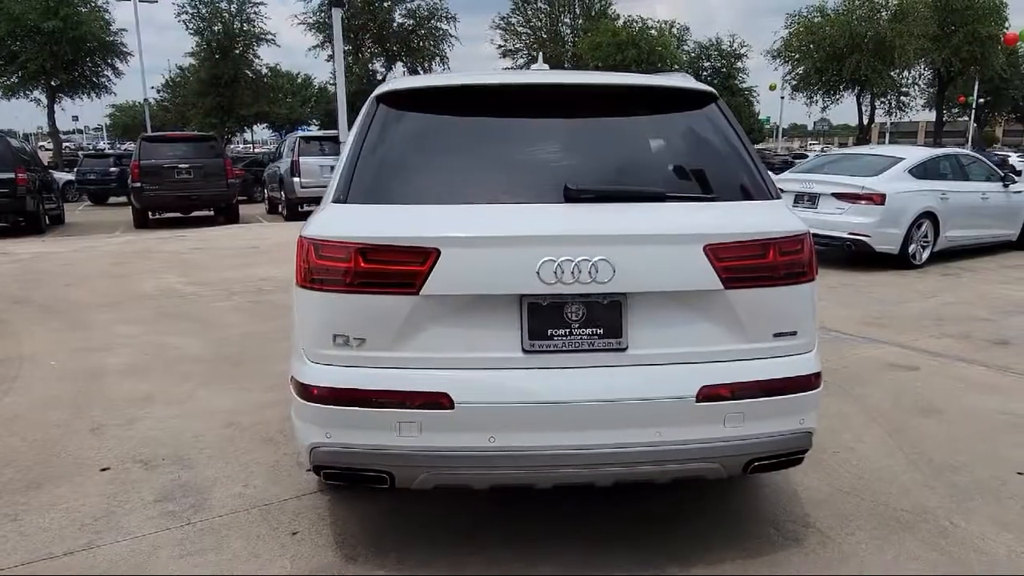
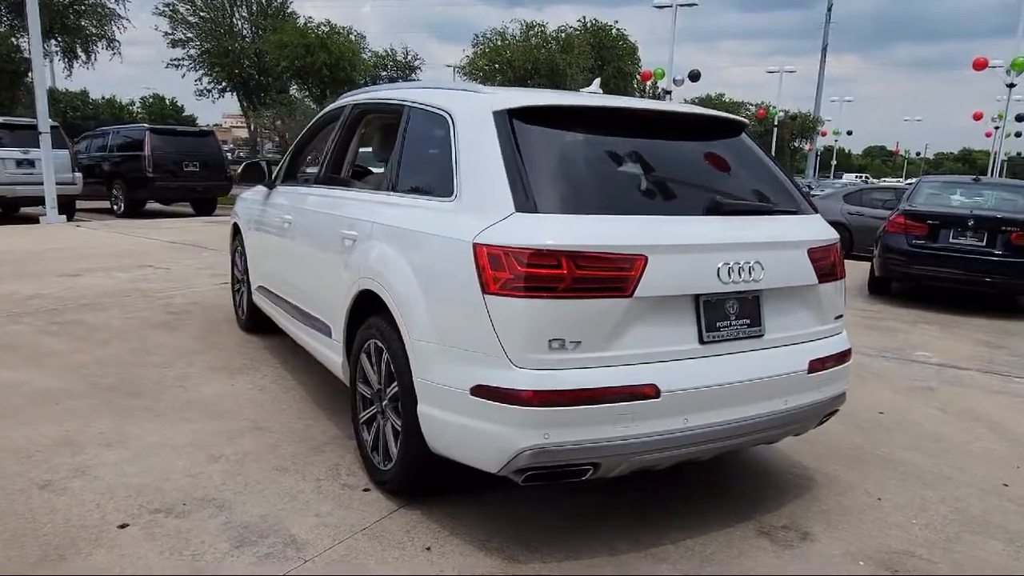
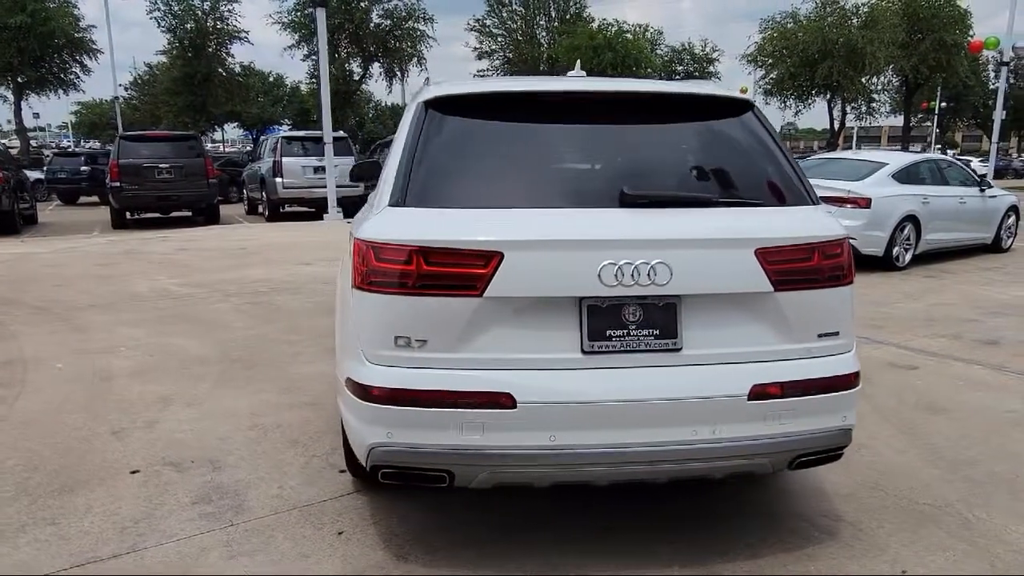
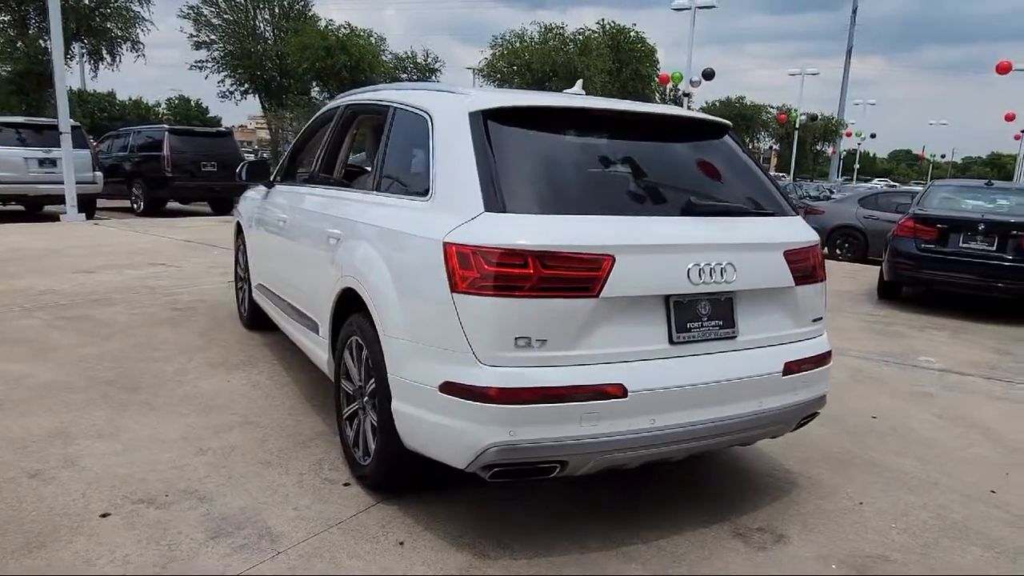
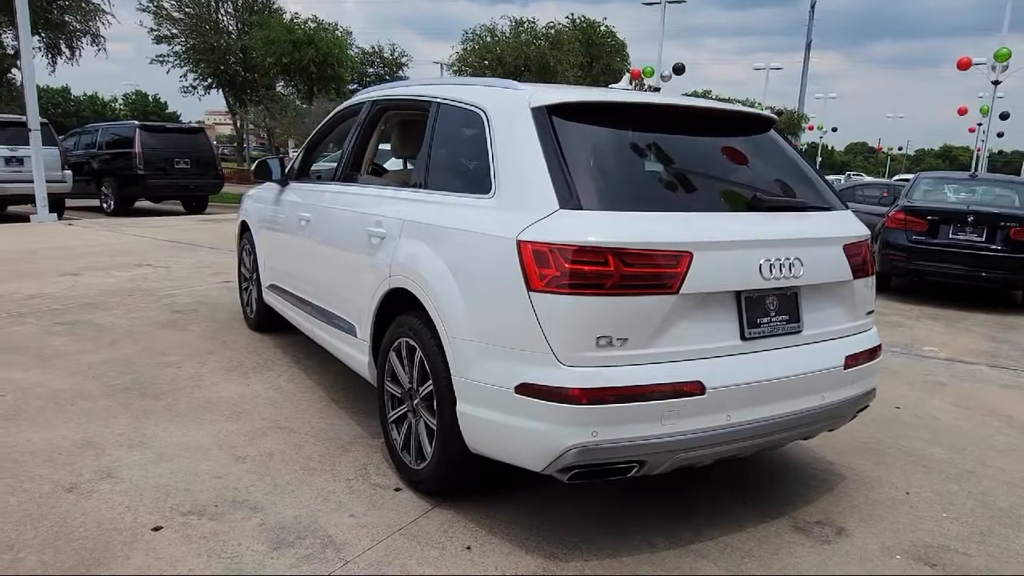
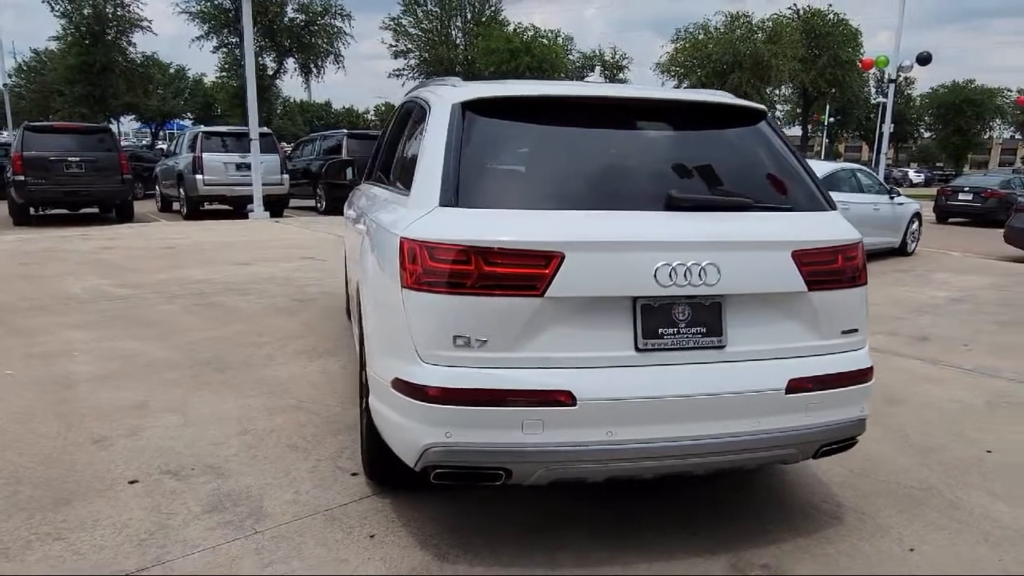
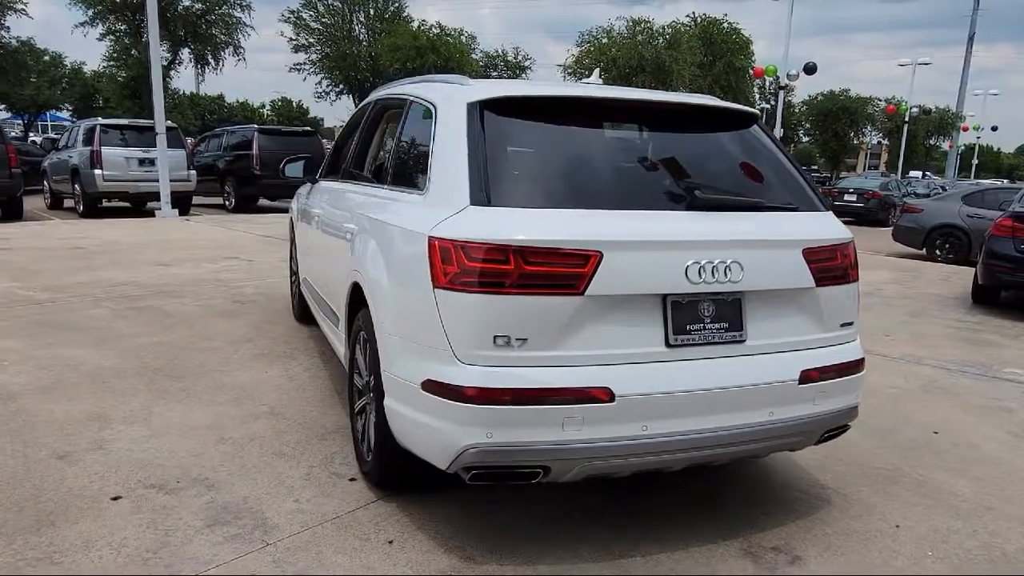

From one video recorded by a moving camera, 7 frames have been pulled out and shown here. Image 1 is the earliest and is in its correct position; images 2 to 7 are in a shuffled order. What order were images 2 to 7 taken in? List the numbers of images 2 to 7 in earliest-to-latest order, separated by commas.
3, 6, 7, 4, 2, 5
